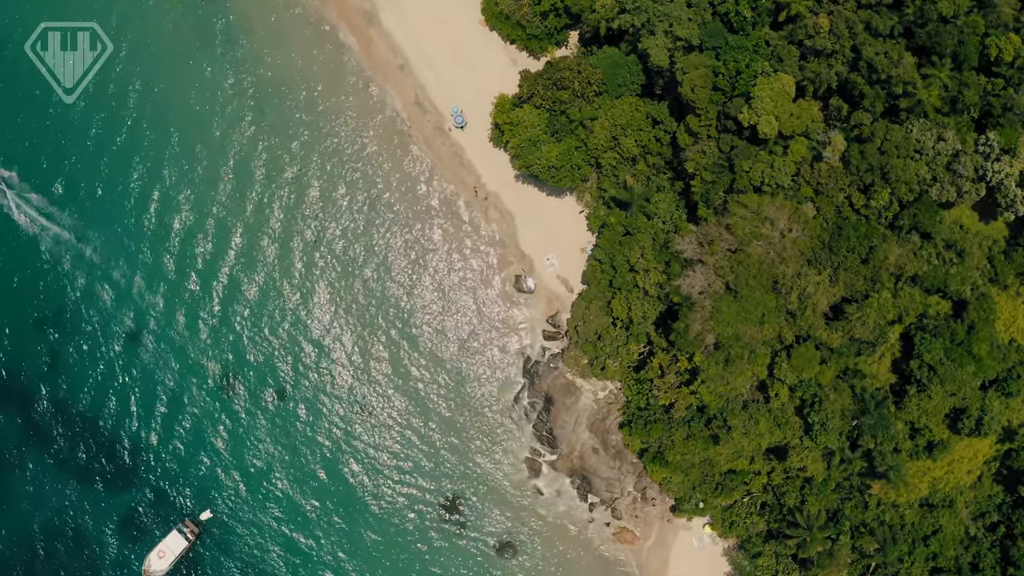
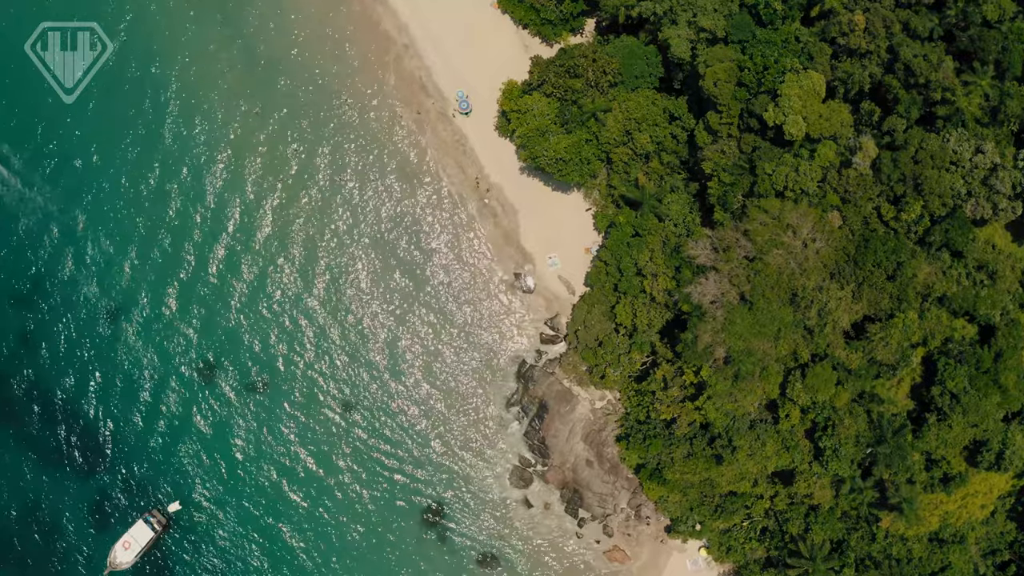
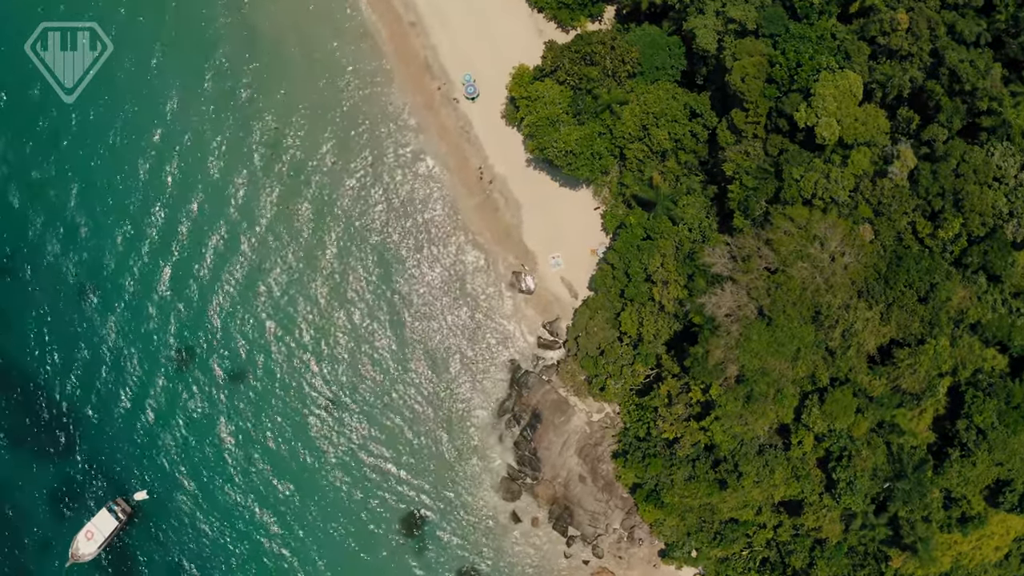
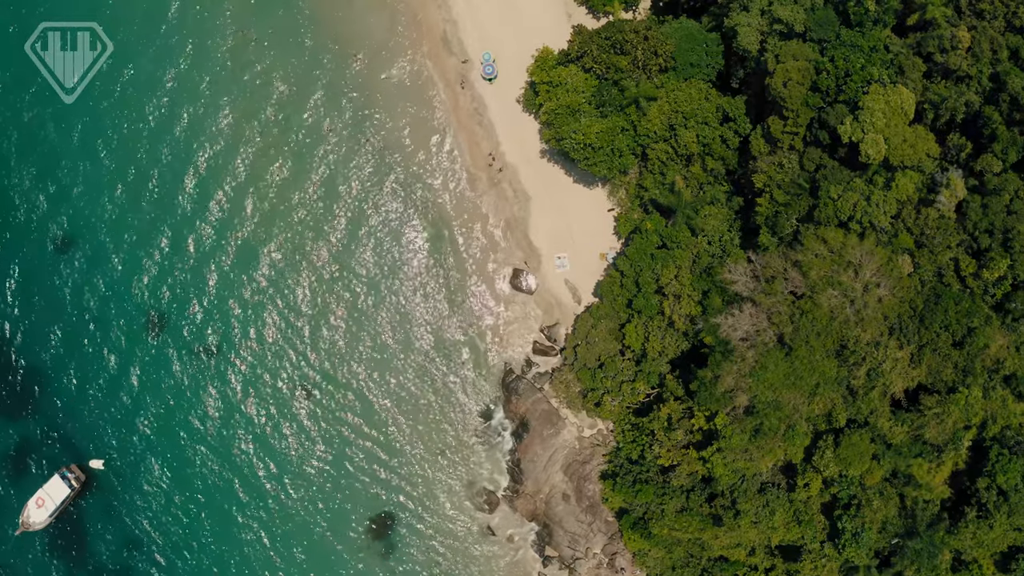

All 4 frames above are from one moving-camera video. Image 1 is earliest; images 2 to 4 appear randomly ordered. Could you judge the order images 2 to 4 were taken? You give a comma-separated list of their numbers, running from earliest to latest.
2, 3, 4
